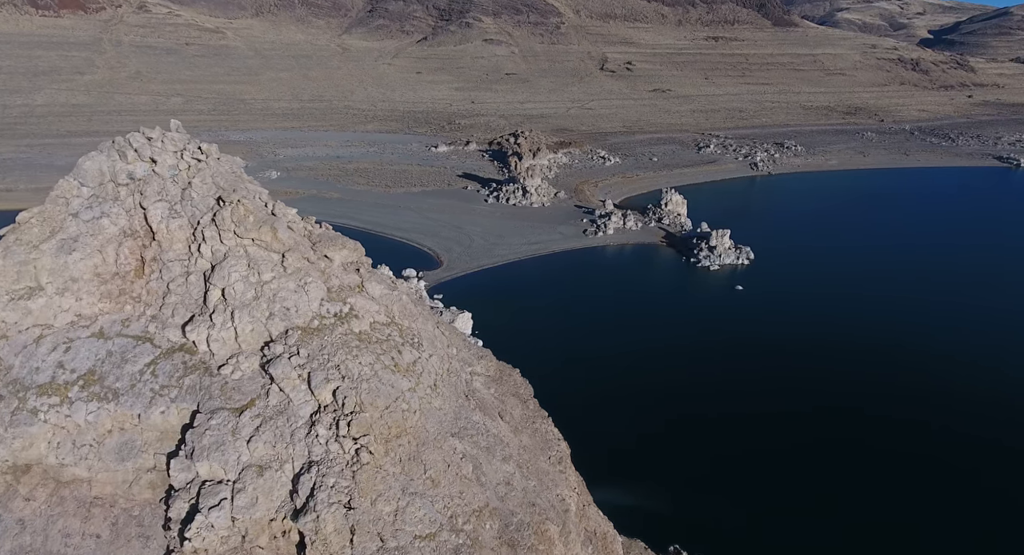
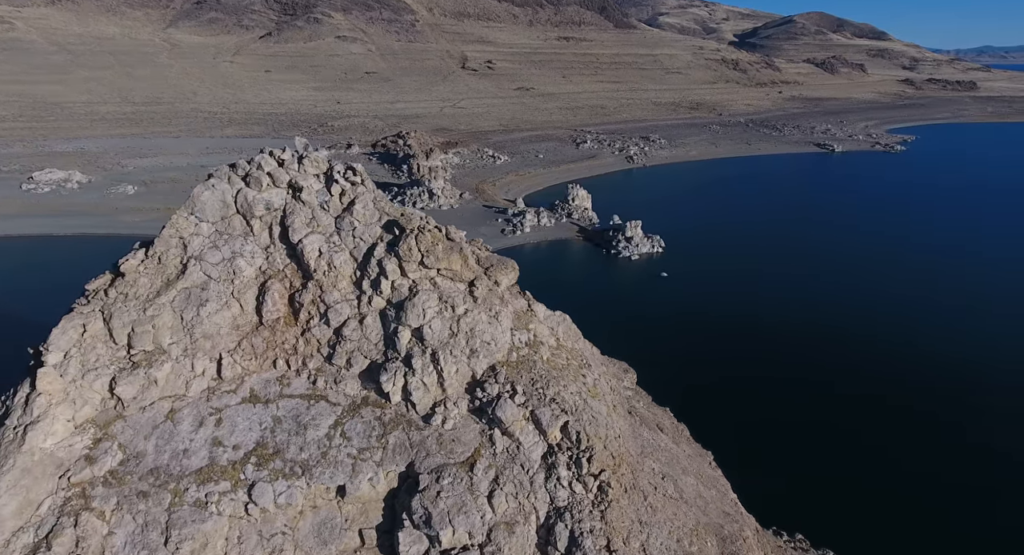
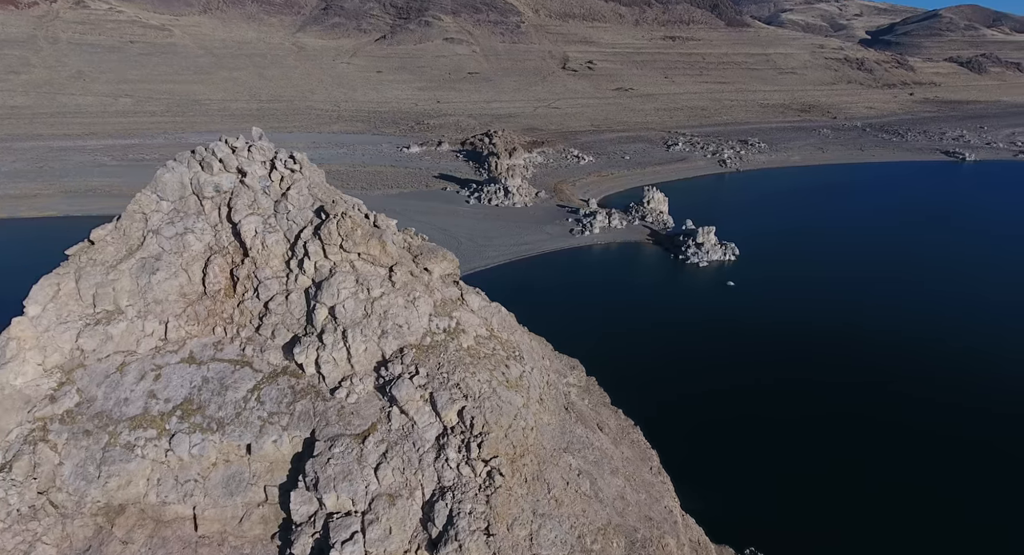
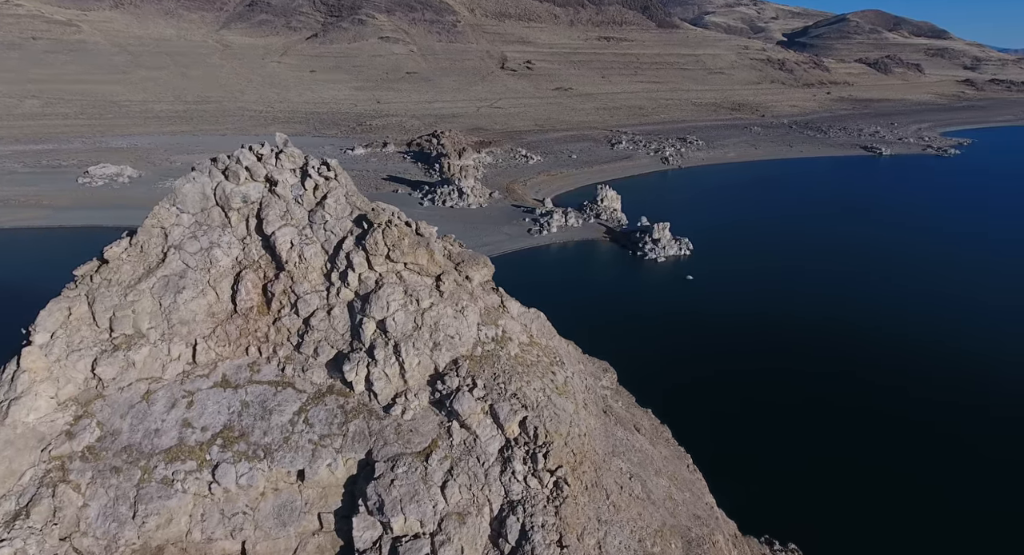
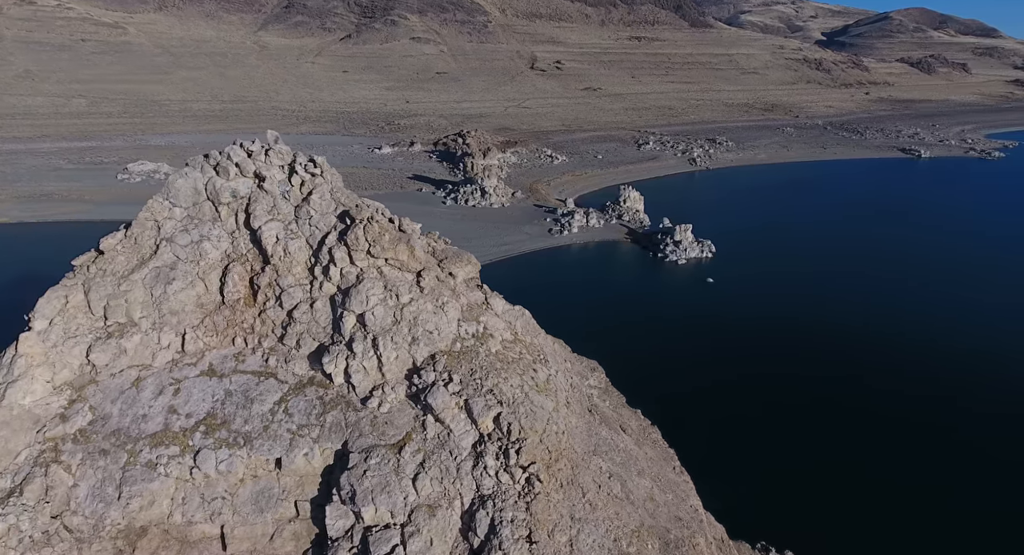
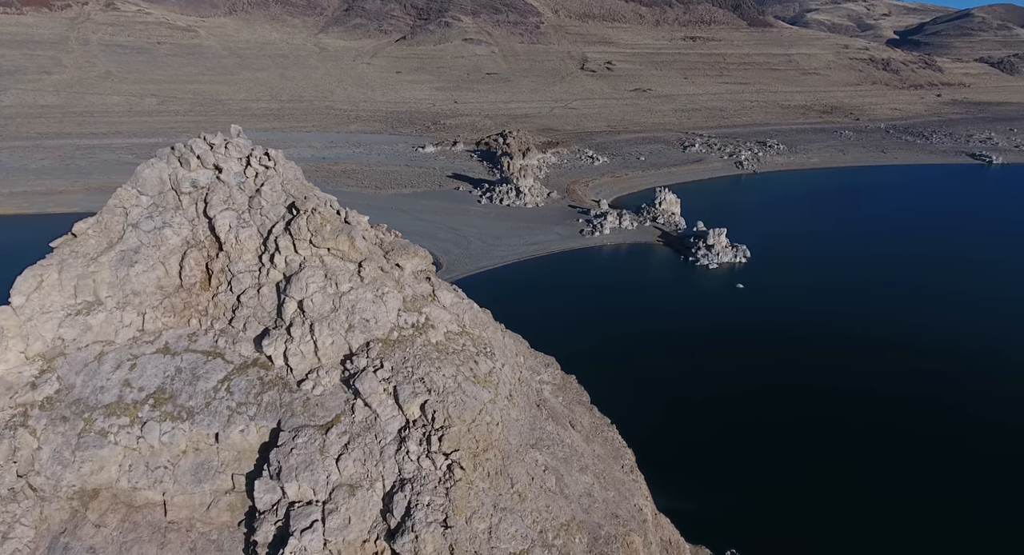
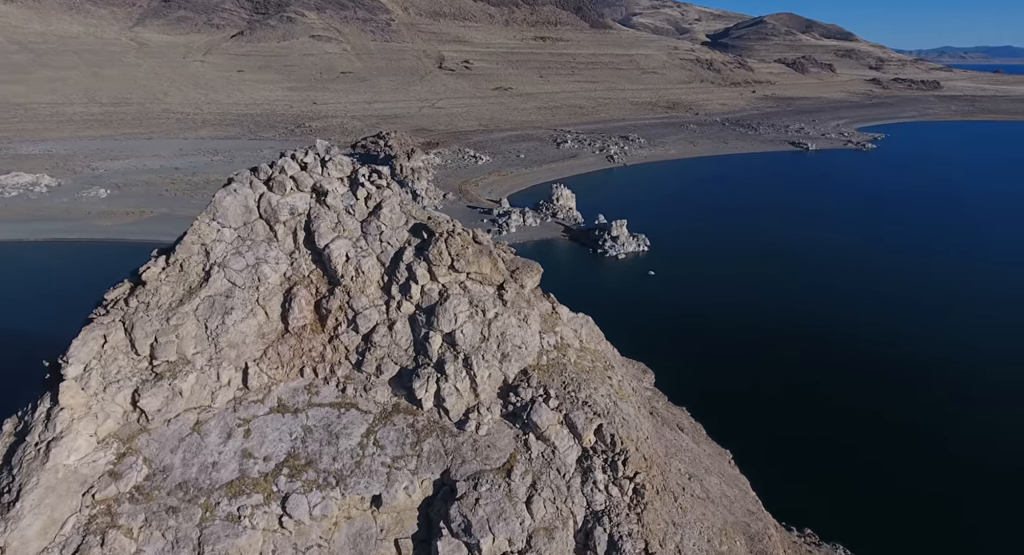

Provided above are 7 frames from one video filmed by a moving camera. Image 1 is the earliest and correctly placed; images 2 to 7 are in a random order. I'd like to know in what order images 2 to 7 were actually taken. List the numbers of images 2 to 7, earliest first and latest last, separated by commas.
6, 3, 5, 4, 2, 7
